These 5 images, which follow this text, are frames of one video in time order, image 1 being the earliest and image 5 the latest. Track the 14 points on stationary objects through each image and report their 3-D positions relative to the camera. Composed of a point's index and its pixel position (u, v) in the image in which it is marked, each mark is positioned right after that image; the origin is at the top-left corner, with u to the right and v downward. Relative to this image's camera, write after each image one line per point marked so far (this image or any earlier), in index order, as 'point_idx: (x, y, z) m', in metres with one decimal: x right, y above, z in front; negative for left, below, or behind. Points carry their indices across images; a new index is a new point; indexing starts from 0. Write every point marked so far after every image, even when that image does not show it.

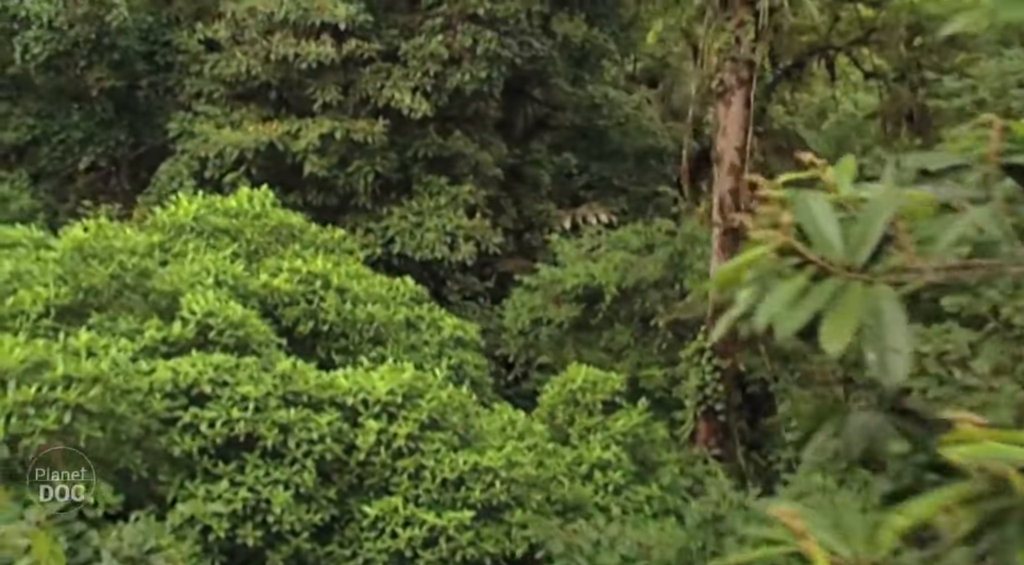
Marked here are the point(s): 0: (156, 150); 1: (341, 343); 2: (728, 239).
0: (-2.3, +0.9, +11.1) m
1: (-0.7, -0.2, +6.4) m
2: (+0.9, +0.2, +7.3) m
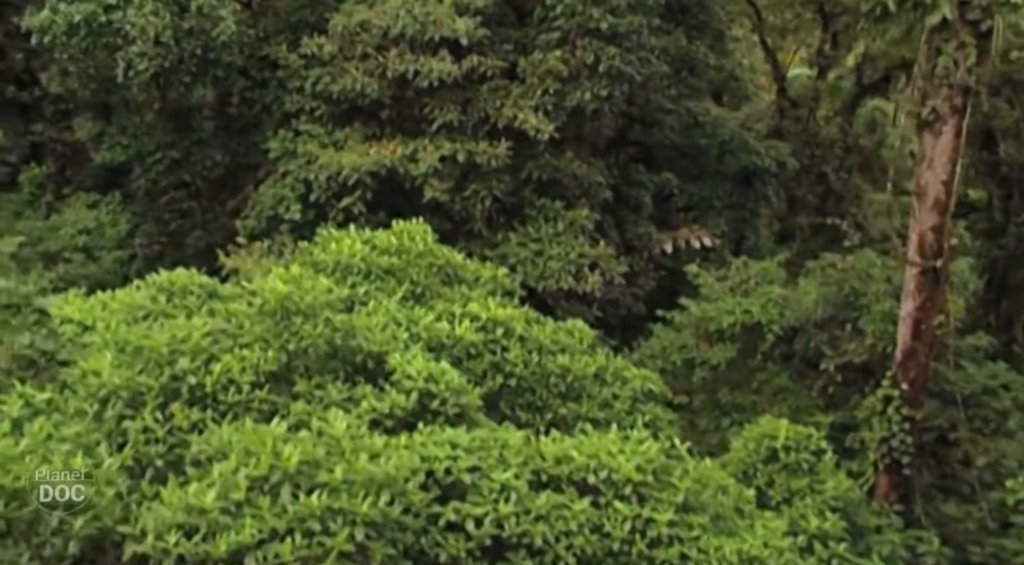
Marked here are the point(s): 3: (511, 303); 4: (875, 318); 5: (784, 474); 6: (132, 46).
0: (-1.6, +0.7, +10.5) m
1: (0.0, -0.4, +5.7) m
2: (+1.6, 0.0, +6.7) m
3: (0.0, -0.1, +6.4) m
4: (+1.6, -0.2, +7.6) m
5: (+1.0, -0.7, +6.1) m
6: (-2.0, +1.2, +9.0) m
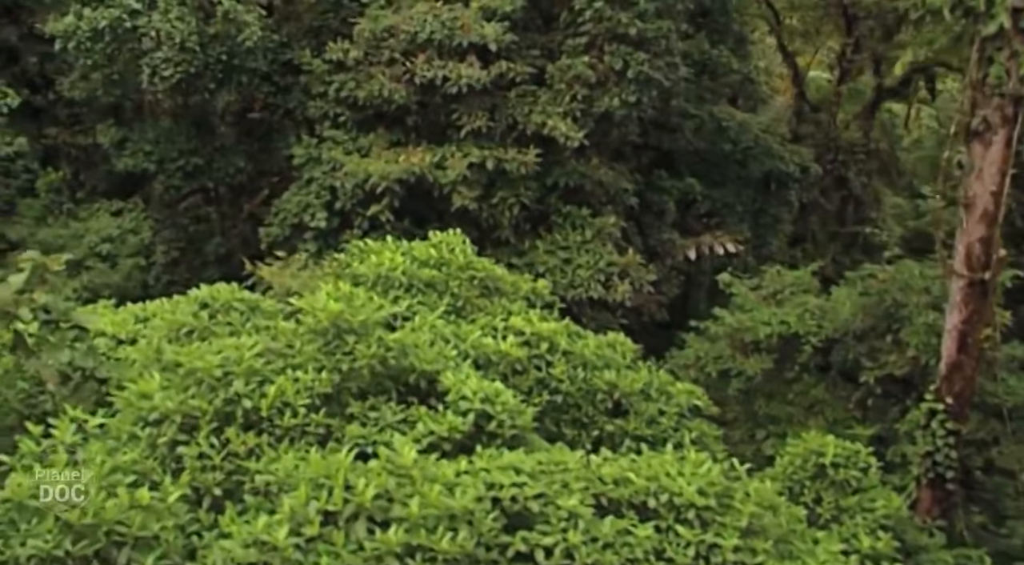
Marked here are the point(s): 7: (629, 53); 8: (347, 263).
0: (-1.4, +0.6, +10.3) m
1: (+0.2, -0.4, +5.6) m
2: (+1.8, 0.0, +6.5) m
3: (+0.1, -0.1, +6.3) m
4: (+1.8, -0.2, +7.4) m
5: (+1.1, -0.7, +6.0) m
6: (-1.9, +1.2, +8.9) m
7: (+0.7, +1.3, +9.5) m
8: (-0.6, +0.1, +6.2) m
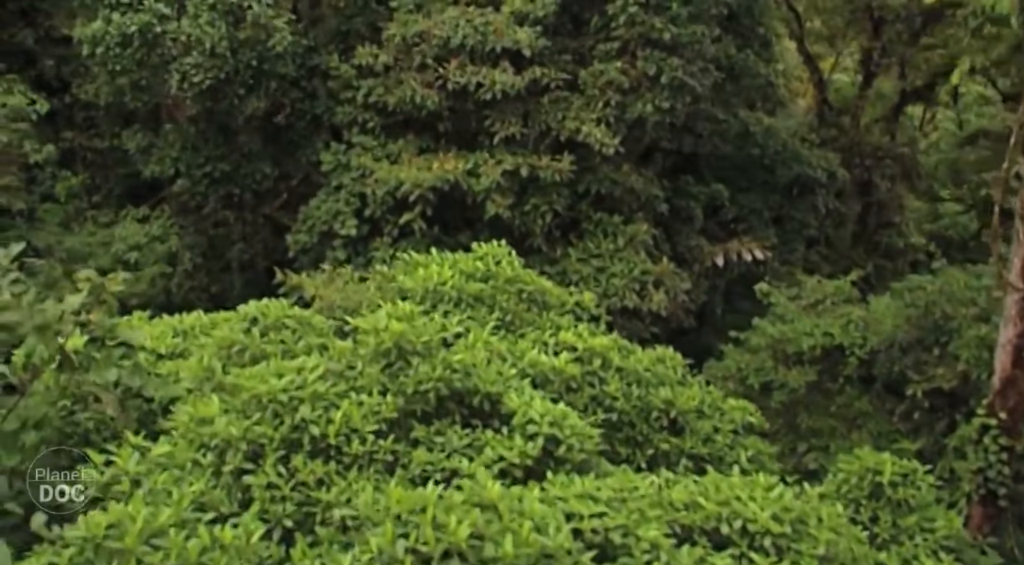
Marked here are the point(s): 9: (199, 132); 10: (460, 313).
0: (-1.3, +0.6, +10.2) m
1: (+0.4, -0.5, +5.5) m
2: (+2.0, -0.1, +6.4) m
3: (+0.3, -0.2, +6.1) m
4: (+1.9, -0.3, +7.3) m
5: (+1.3, -0.8, +5.8) m
6: (-1.7, +1.2, +8.7) m
7: (+0.8, +1.2, +9.3) m
8: (-0.4, 0.0, +6.1) m
9: (-1.8, +0.9, +10.0) m
10: (-0.2, -0.1, +5.8) m
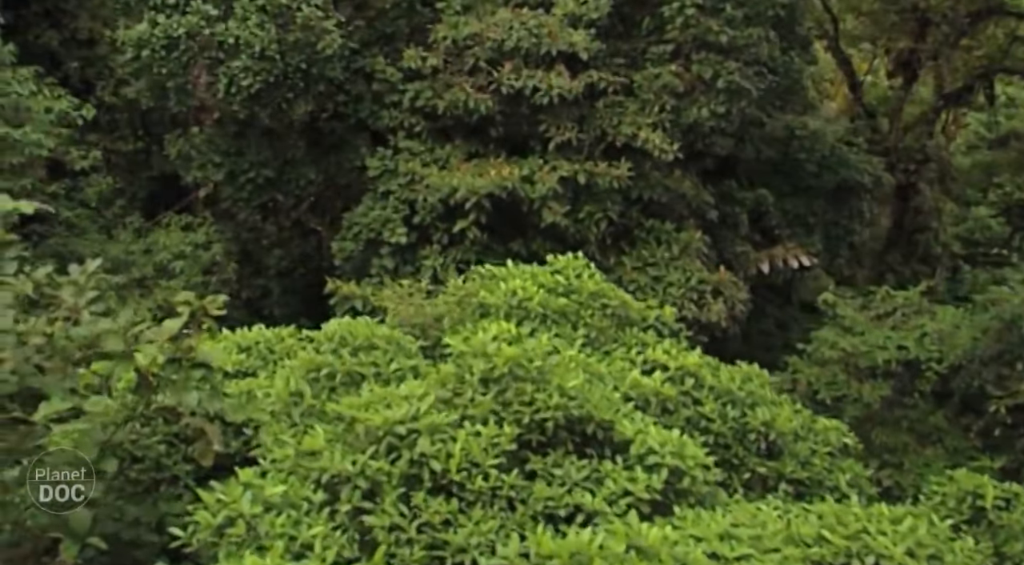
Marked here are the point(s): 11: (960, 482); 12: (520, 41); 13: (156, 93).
0: (-1.0, +0.6, +10.0) m
1: (+0.6, -0.5, +5.2) m
2: (+2.2, -0.1, +6.1) m
3: (+0.6, -0.2, +5.9) m
4: (+2.2, -0.3, +7.0) m
5: (+1.6, -0.8, +5.6) m
6: (-1.4, +1.1, +8.5) m
7: (+1.1, +1.2, +9.1) m
8: (-0.2, 0.0, +5.9) m
9: (-1.5, +0.8, +9.7) m
10: (+0.1, -0.2, +5.5) m
11: (+1.5, -0.7, +5.7) m
12: (0.0, +1.3, +8.9) m
13: (-2.0, +1.0, +9.3) m
